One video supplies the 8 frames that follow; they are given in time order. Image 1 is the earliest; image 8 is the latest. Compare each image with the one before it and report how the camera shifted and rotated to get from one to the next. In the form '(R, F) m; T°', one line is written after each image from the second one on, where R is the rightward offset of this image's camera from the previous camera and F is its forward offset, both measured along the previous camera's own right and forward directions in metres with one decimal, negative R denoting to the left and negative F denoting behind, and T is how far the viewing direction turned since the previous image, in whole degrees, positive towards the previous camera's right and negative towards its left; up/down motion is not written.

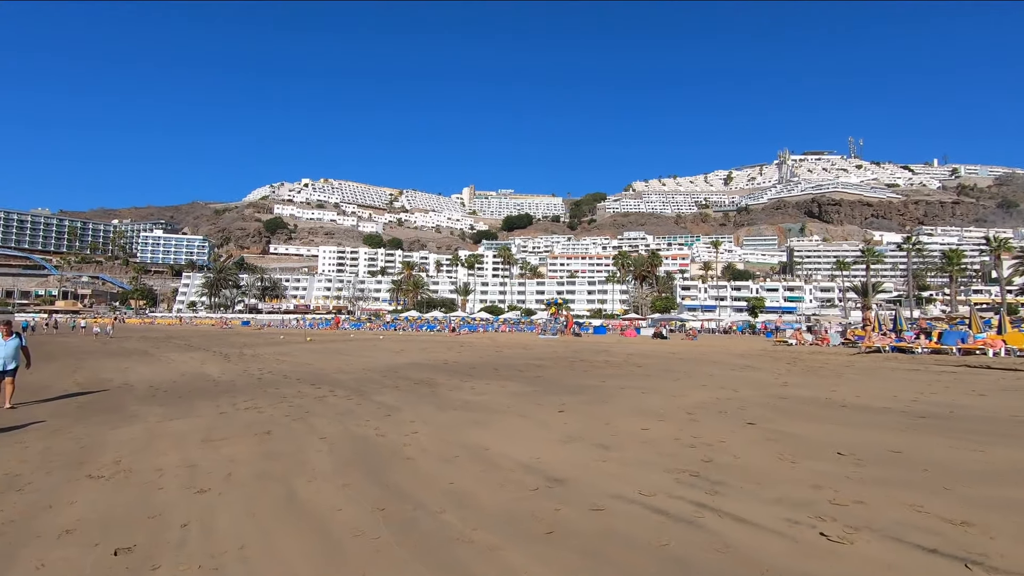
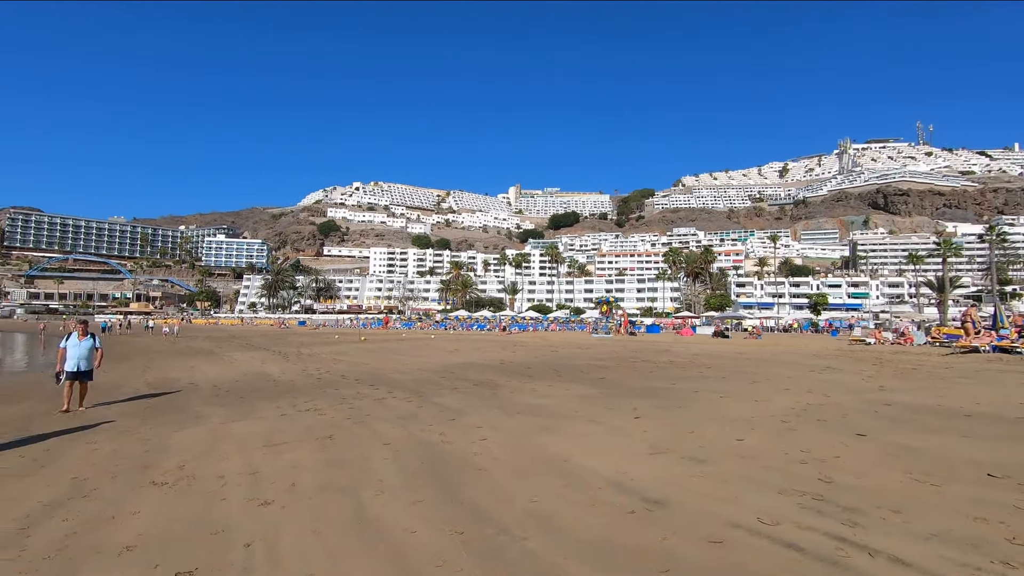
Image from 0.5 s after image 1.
(-0.4, +0.6) m; -5°
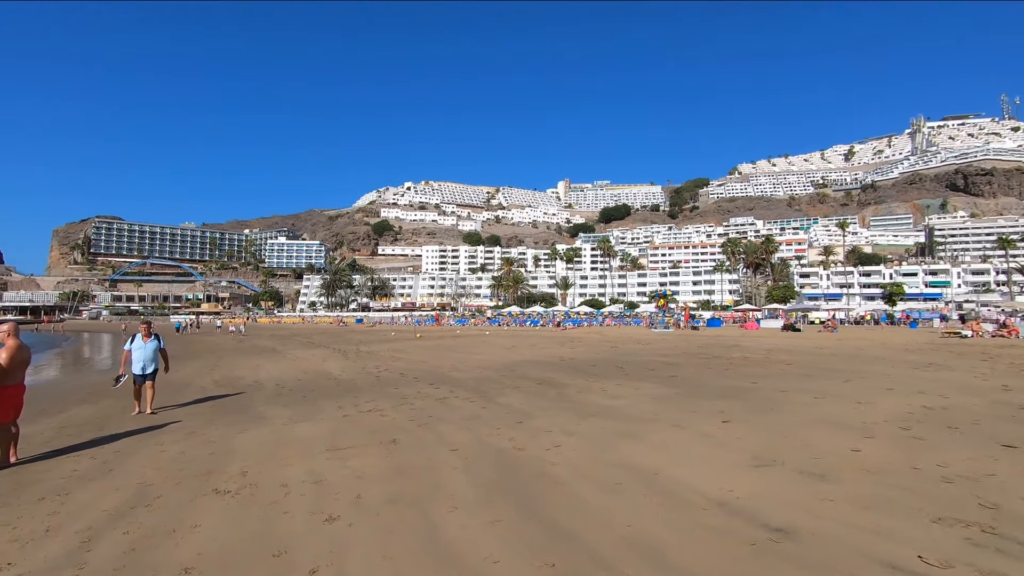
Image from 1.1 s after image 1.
(-0.3, +0.6) m; -5°
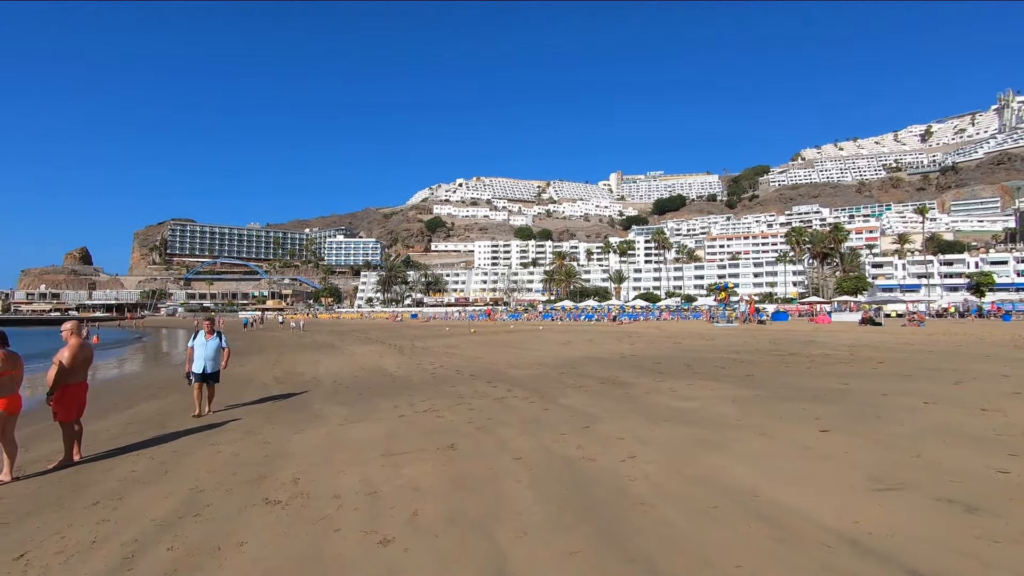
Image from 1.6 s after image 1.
(-0.2, +0.6) m; -6°
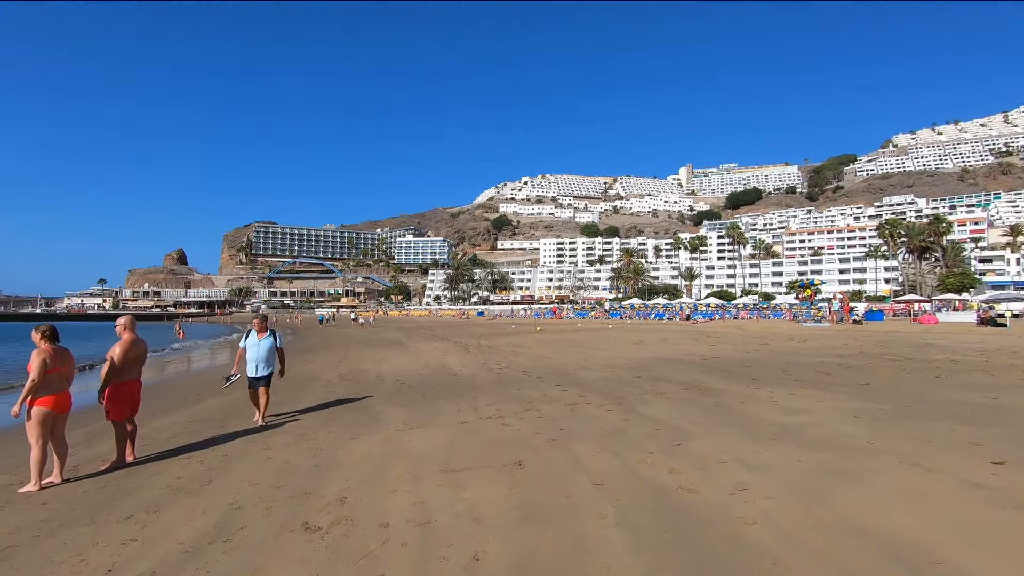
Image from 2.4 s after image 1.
(-0.1, +0.9) m; -7°
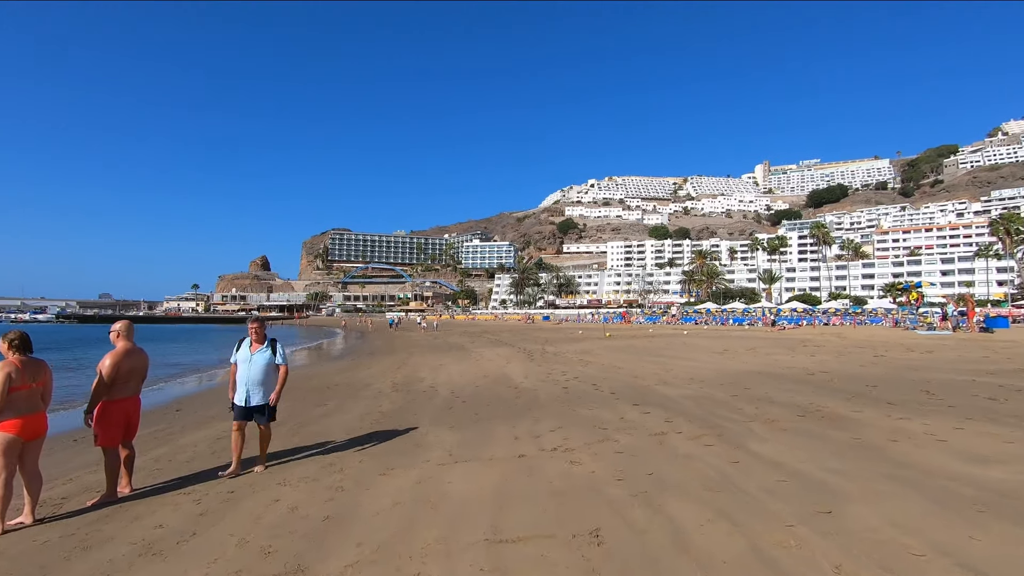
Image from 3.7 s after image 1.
(0.0, +1.6) m; -7°
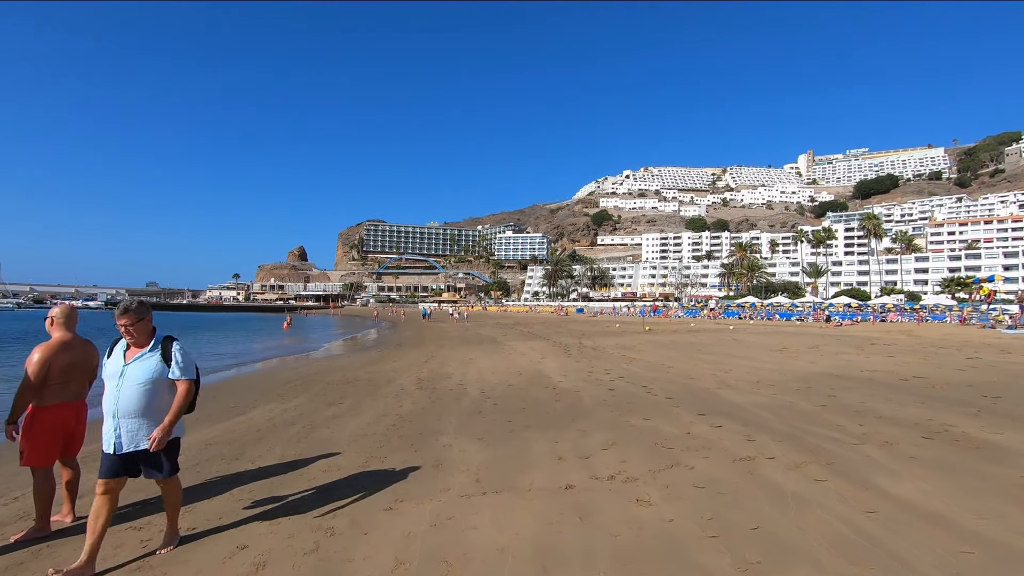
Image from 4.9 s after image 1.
(-0.1, +1.5) m; -3°
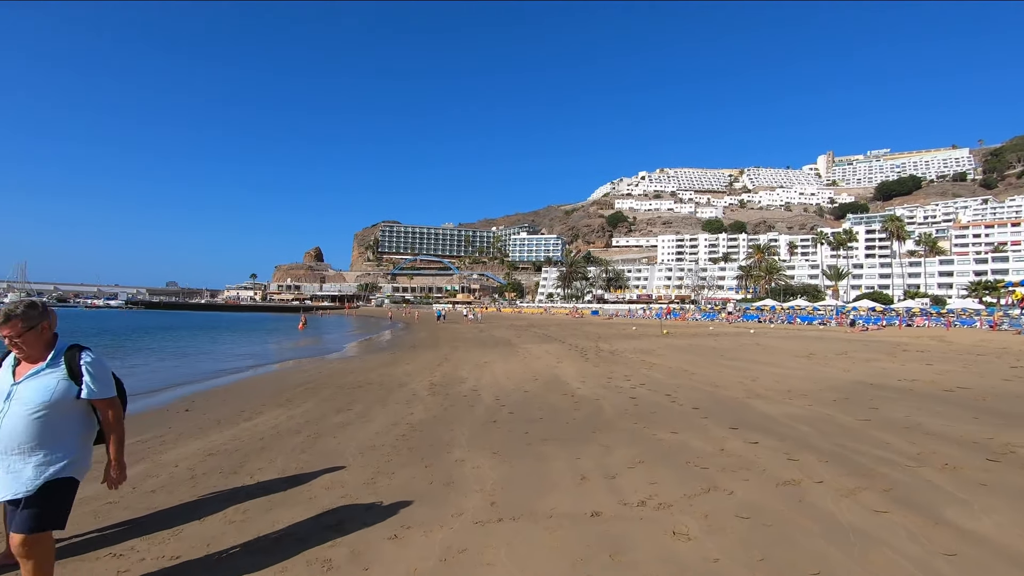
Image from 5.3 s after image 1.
(-0.1, +0.5) m; -2°
